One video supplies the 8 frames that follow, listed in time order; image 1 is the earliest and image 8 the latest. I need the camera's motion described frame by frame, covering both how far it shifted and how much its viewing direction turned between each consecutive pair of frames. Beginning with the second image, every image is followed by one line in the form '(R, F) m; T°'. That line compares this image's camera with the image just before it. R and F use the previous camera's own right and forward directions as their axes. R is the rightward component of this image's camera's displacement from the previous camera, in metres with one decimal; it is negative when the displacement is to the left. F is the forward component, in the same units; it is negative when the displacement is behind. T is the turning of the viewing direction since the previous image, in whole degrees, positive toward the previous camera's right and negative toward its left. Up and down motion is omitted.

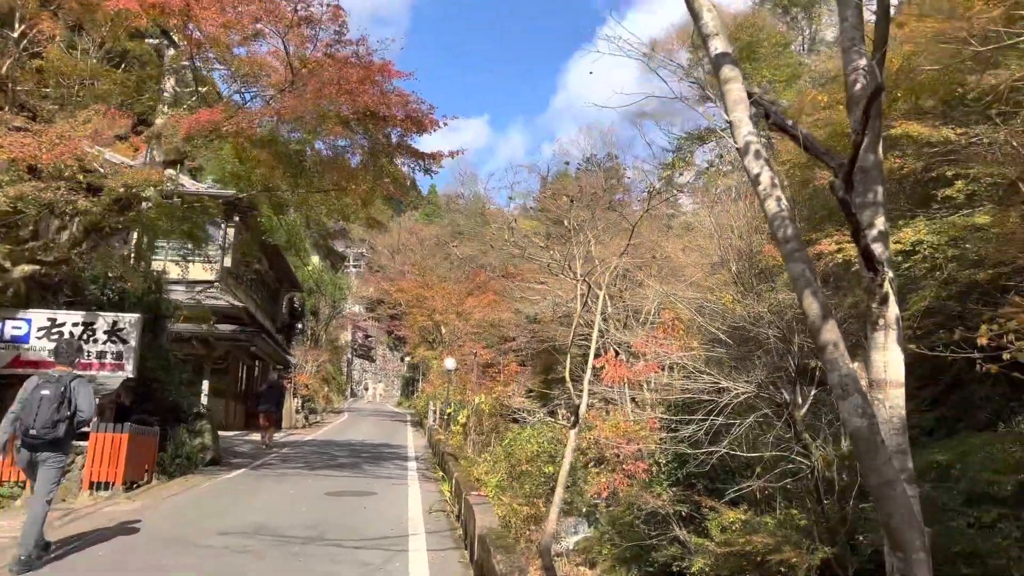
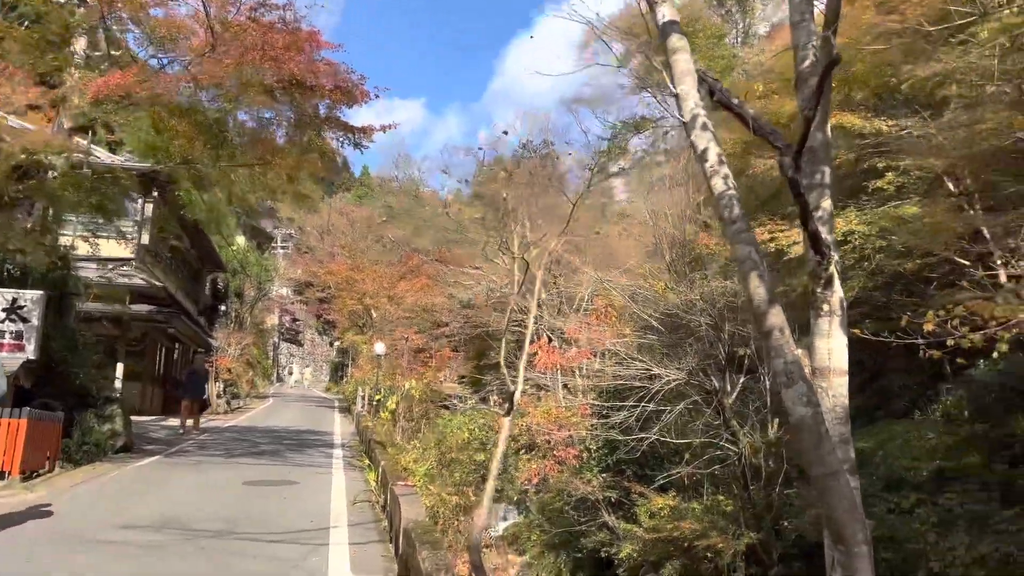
(0.0, +0.2) m; +5°
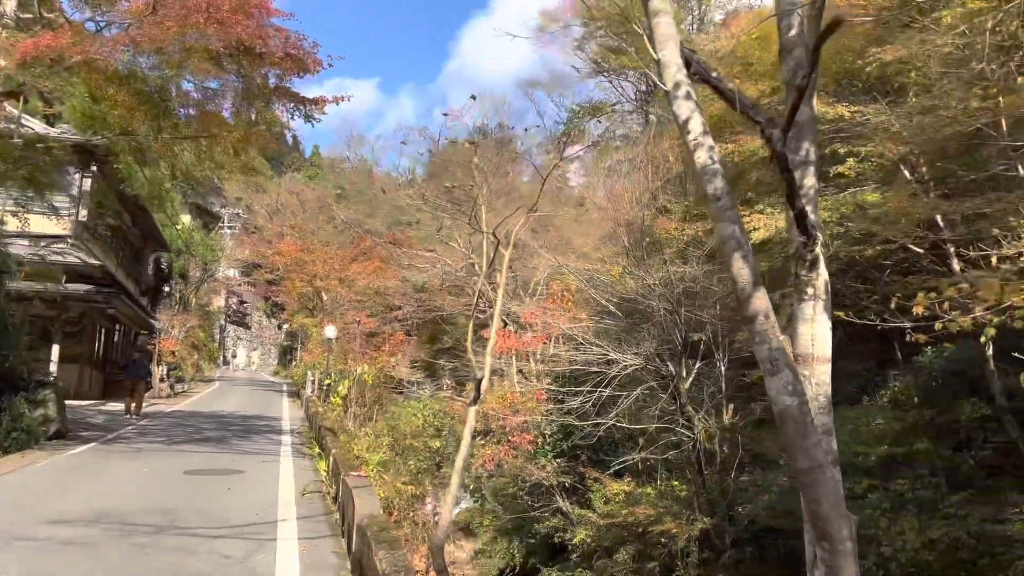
(0.0, +0.2) m; +3°
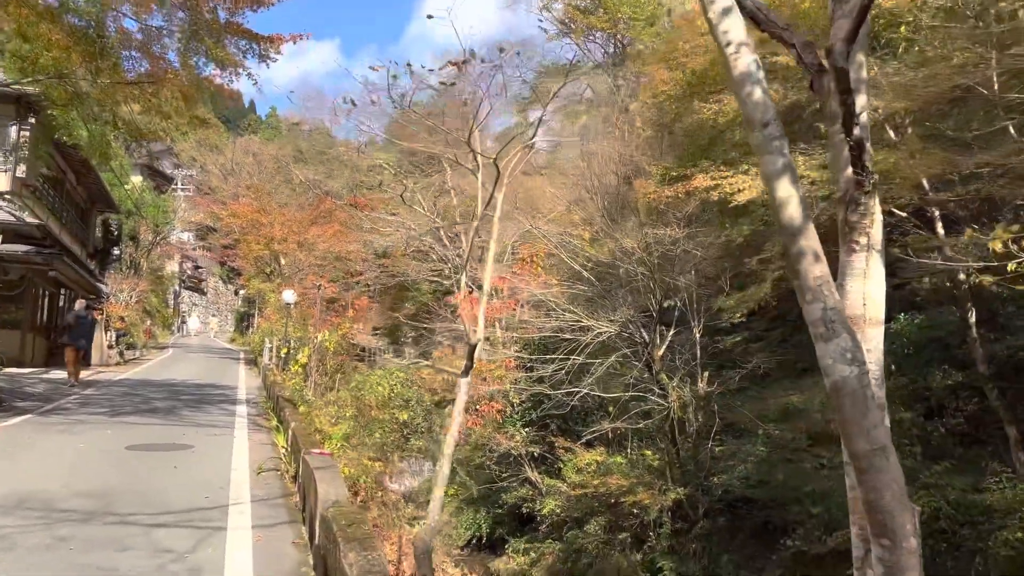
(-0.1, +0.4) m; +3°
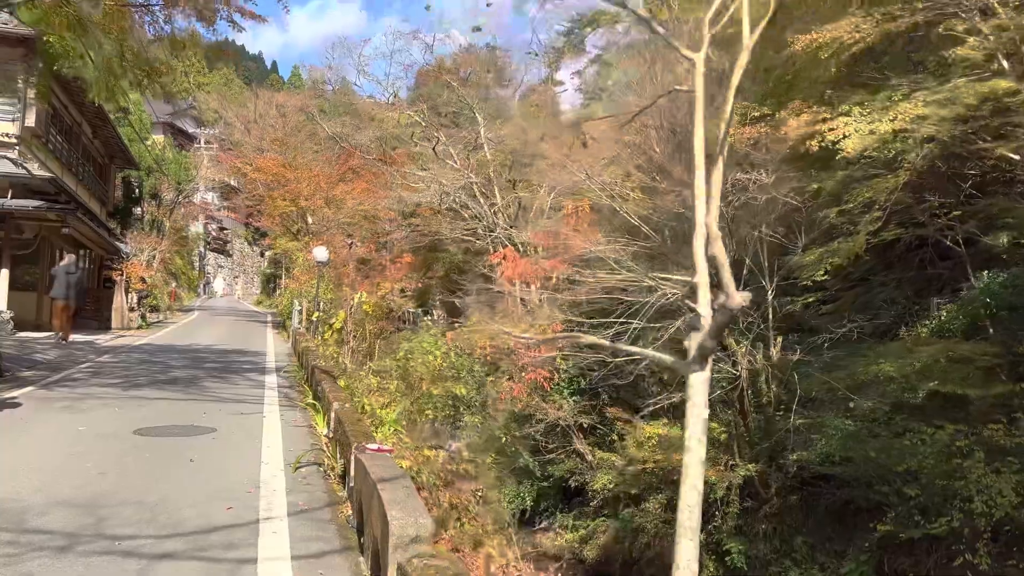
(-0.3, +0.9) m; -2°
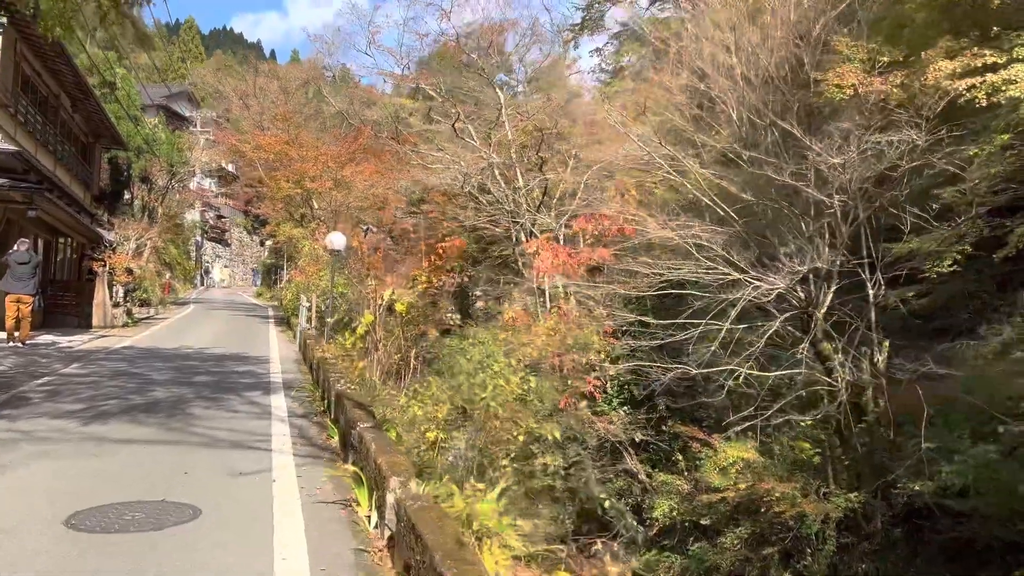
(-0.5, +1.4) m; 0°
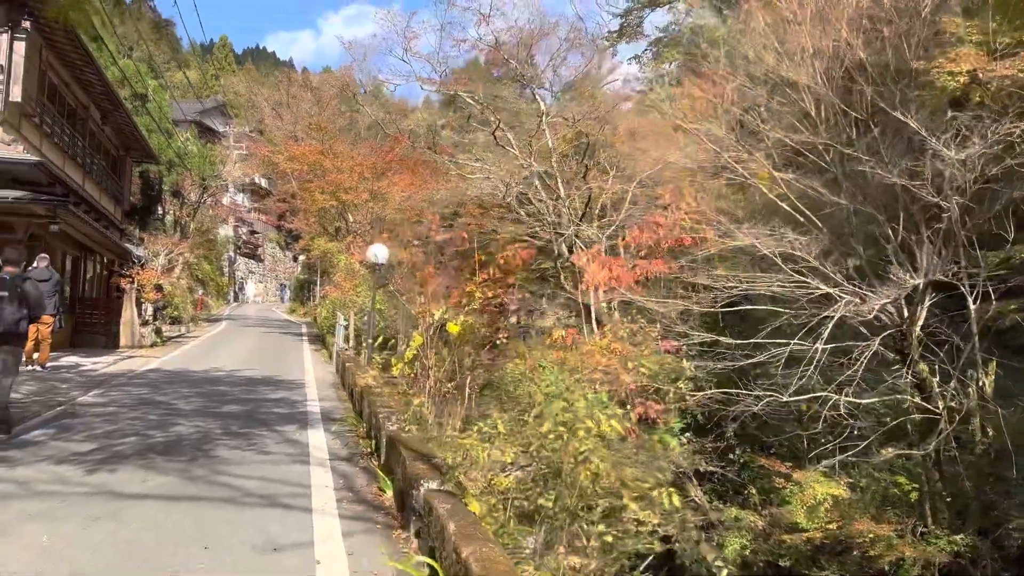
(-0.2, +0.7) m; -2°
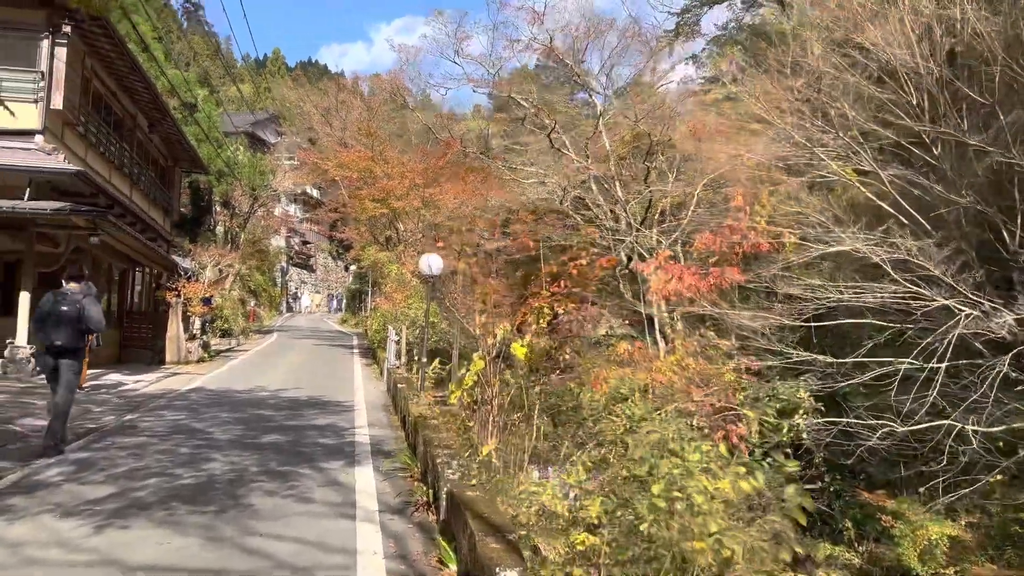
(-0.1, +0.6) m; -4°
